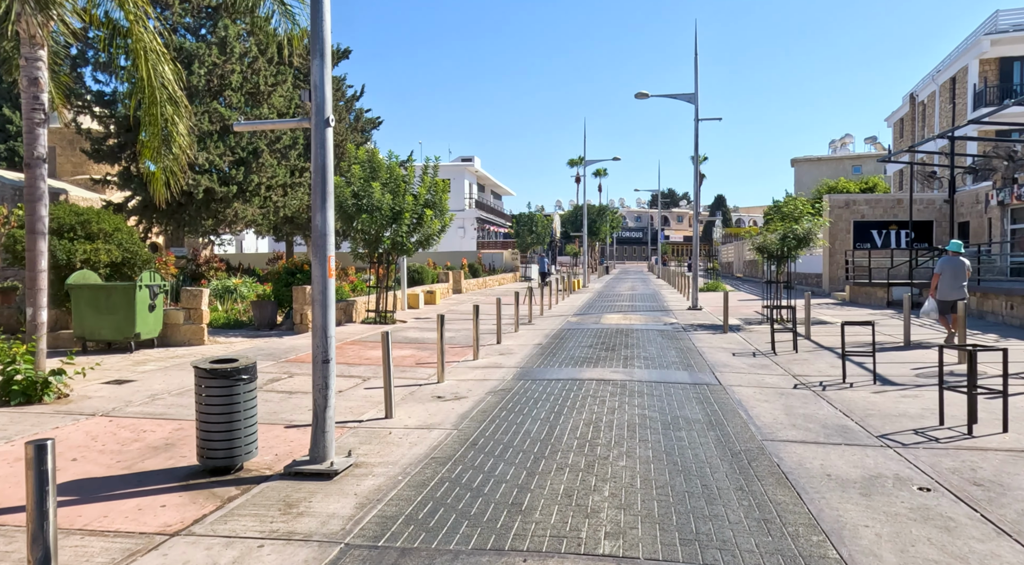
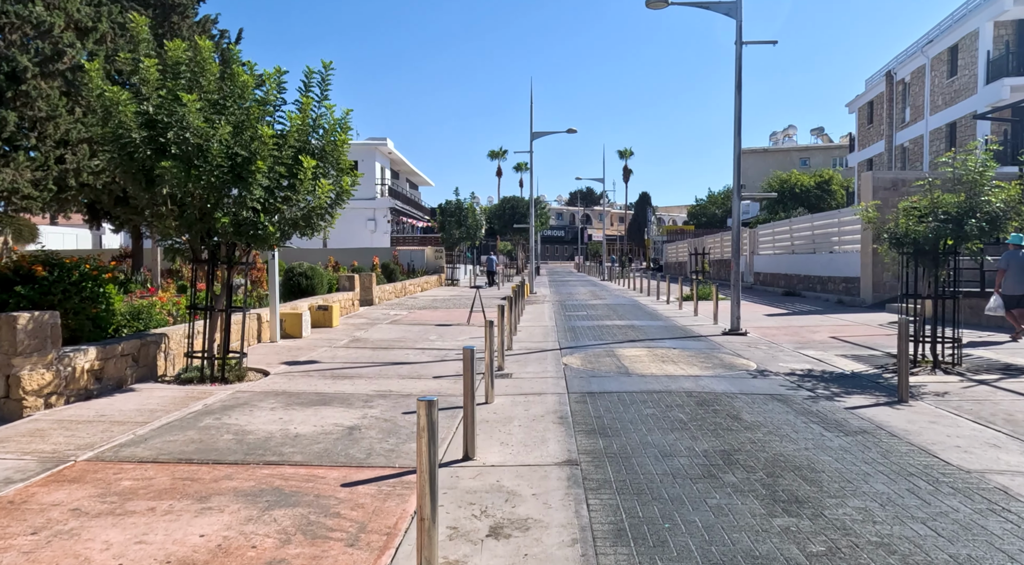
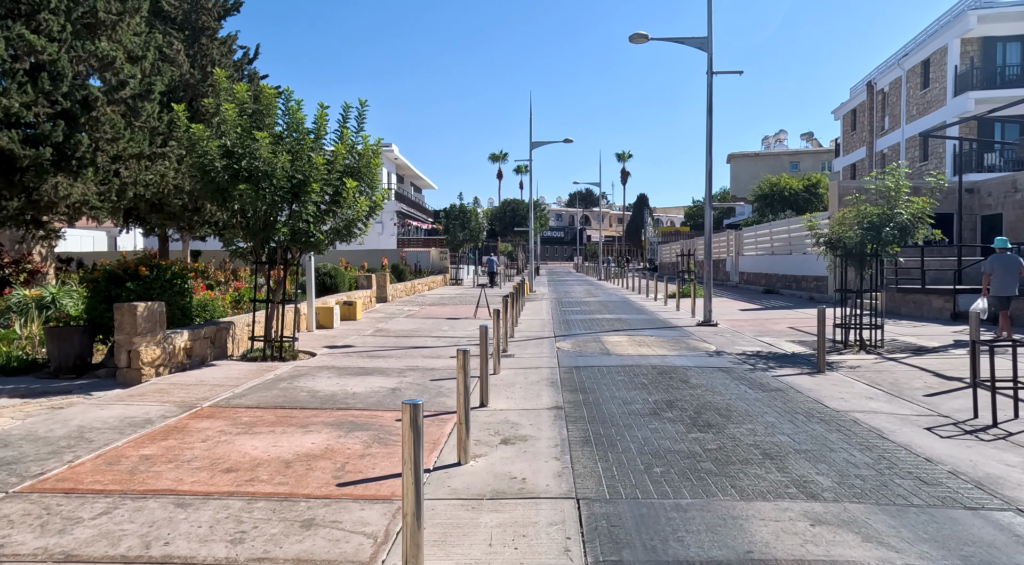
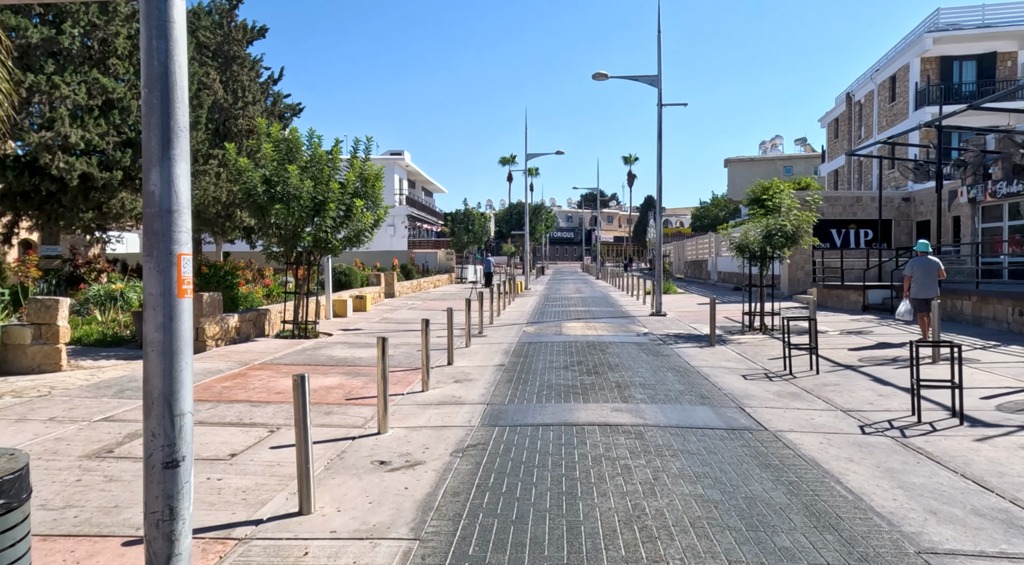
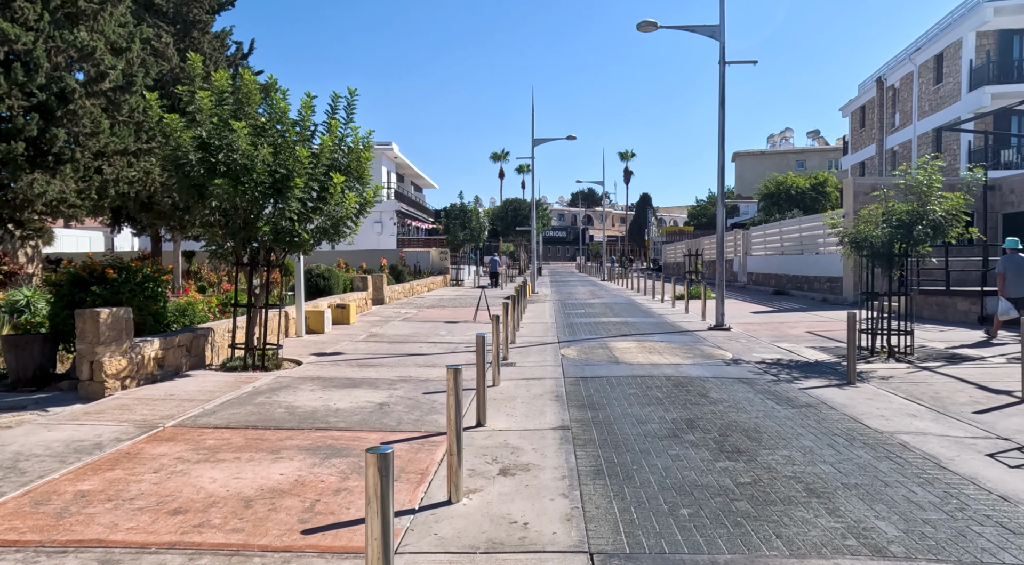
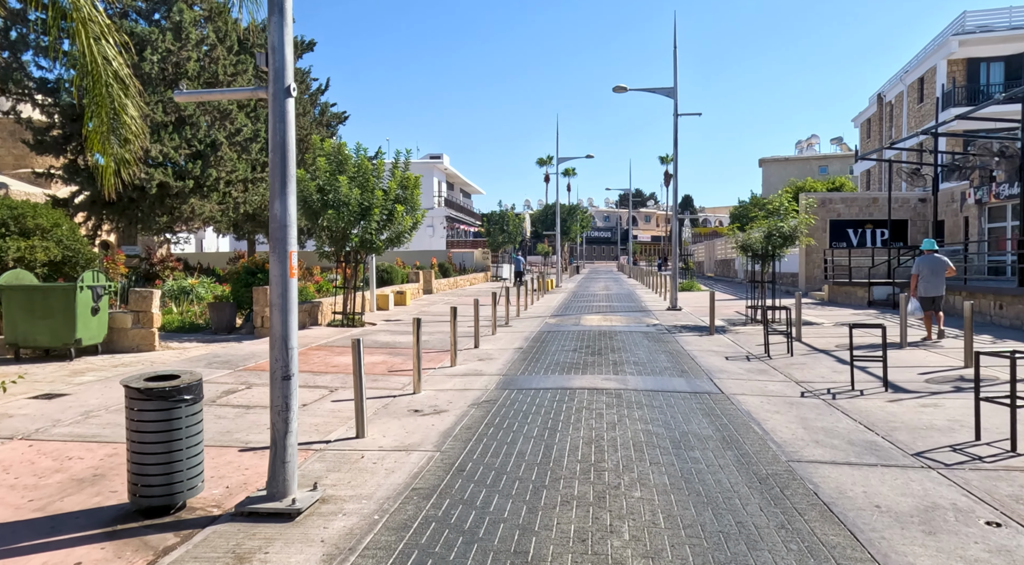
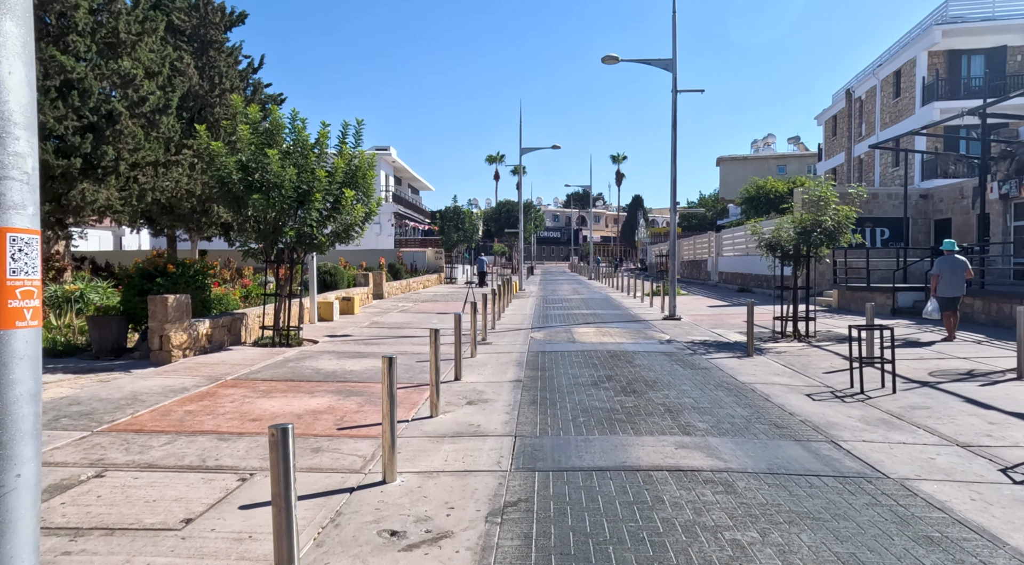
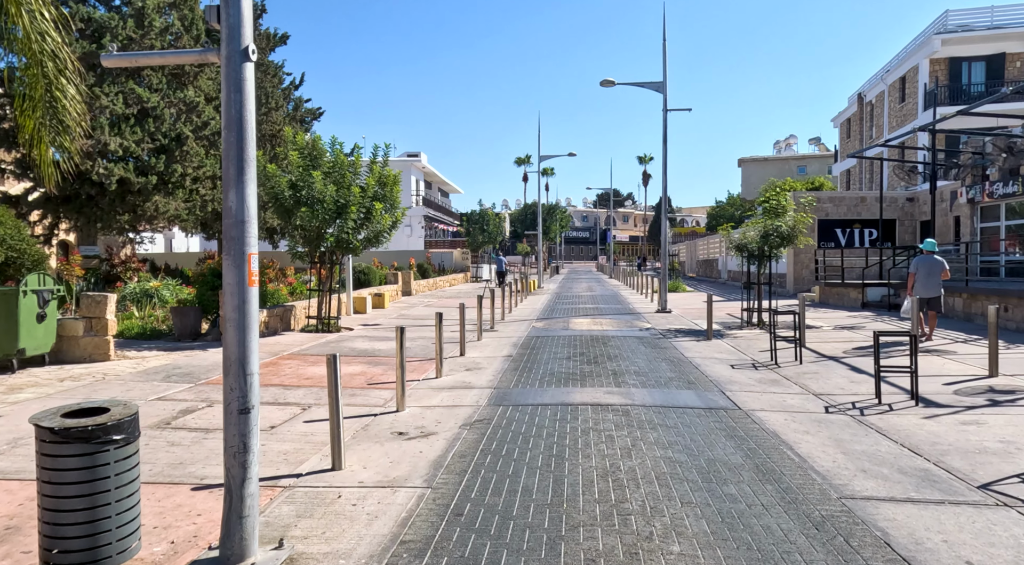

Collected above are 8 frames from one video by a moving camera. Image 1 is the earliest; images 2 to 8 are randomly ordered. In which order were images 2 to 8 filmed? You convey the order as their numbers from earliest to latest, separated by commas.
6, 8, 4, 7, 3, 5, 2
